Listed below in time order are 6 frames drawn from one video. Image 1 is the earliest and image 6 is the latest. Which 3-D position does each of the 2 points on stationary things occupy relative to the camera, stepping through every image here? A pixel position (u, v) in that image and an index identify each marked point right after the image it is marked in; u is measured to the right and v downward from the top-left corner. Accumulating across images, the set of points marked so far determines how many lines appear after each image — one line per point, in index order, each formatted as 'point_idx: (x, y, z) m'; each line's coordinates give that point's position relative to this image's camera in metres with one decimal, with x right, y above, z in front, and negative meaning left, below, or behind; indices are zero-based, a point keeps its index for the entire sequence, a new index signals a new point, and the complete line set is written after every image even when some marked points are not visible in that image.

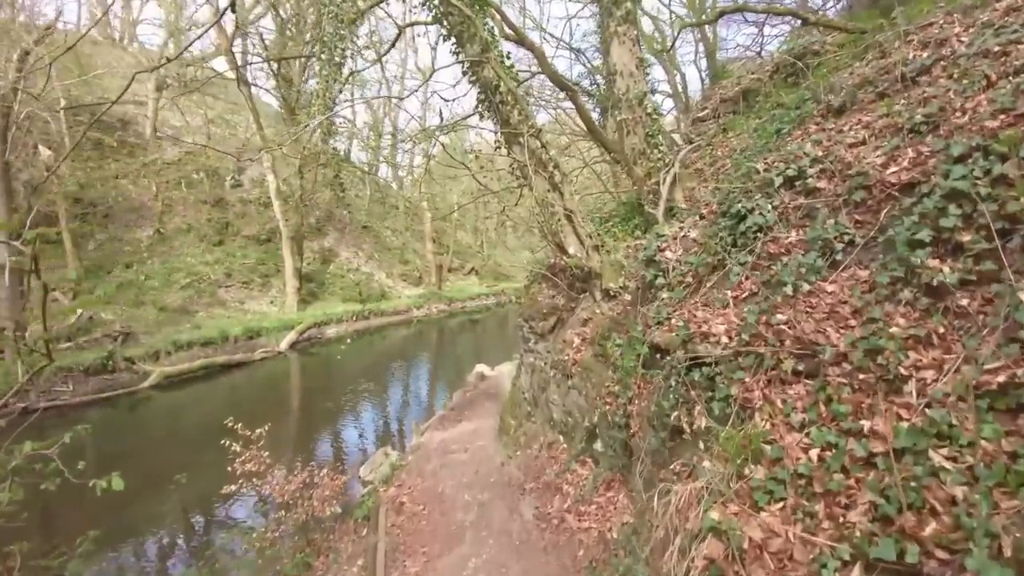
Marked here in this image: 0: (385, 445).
0: (-2.1, -2.7, +12.3) m
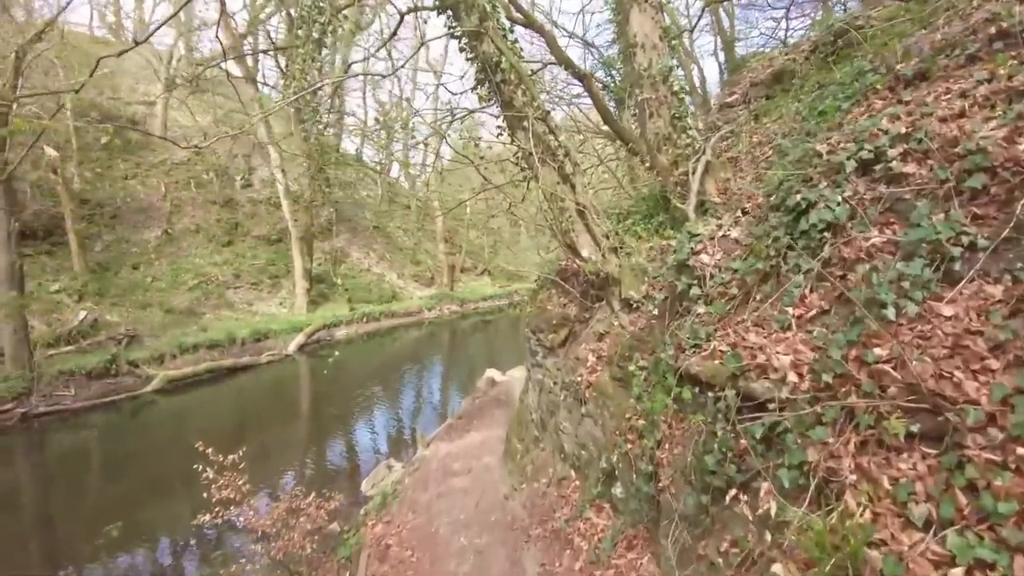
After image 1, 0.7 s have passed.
0: (-1.9, -2.7, +11.9) m
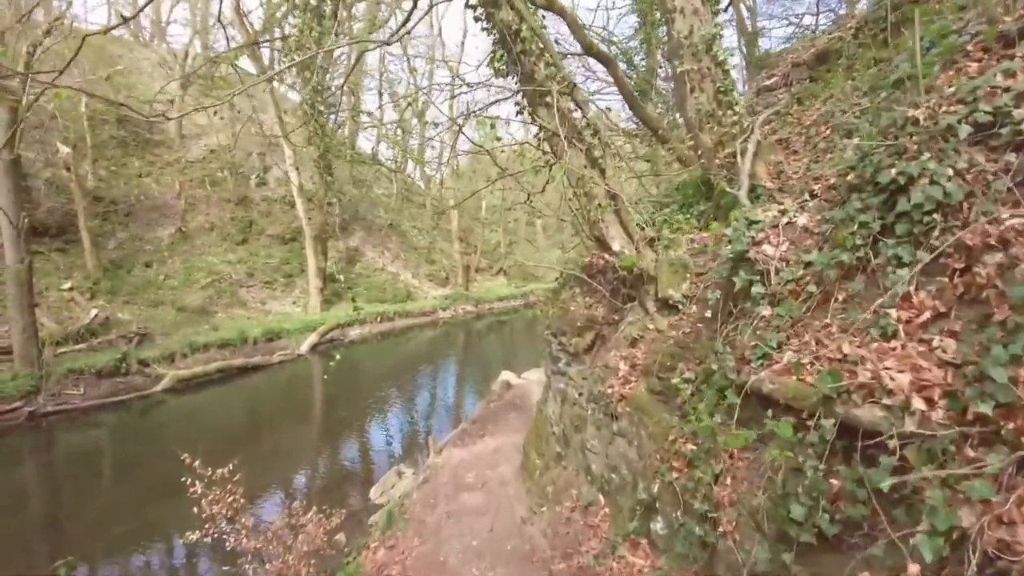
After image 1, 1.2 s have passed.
0: (-1.6, -2.7, +11.6) m
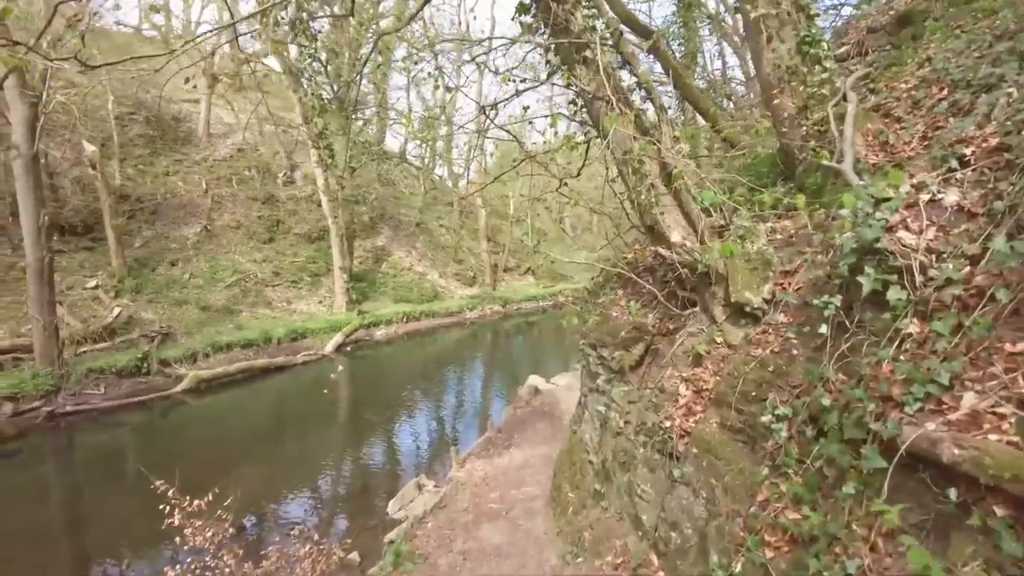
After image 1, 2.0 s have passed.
0: (-1.2, -2.7, +11.2) m
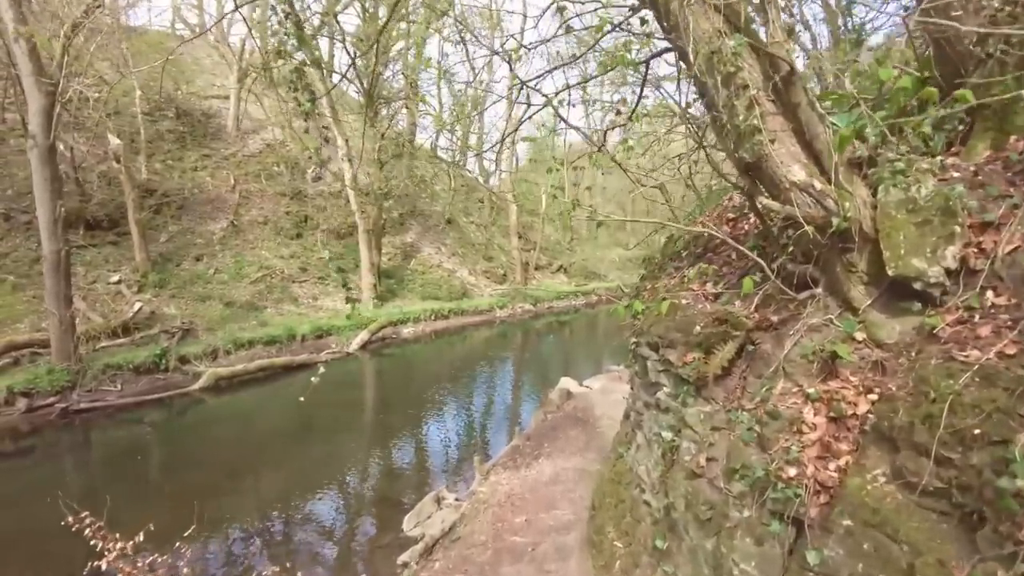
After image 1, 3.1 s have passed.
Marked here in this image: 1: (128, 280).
0: (-0.7, -2.6, +10.6) m
1: (-7.9, +0.2, +14.3) m
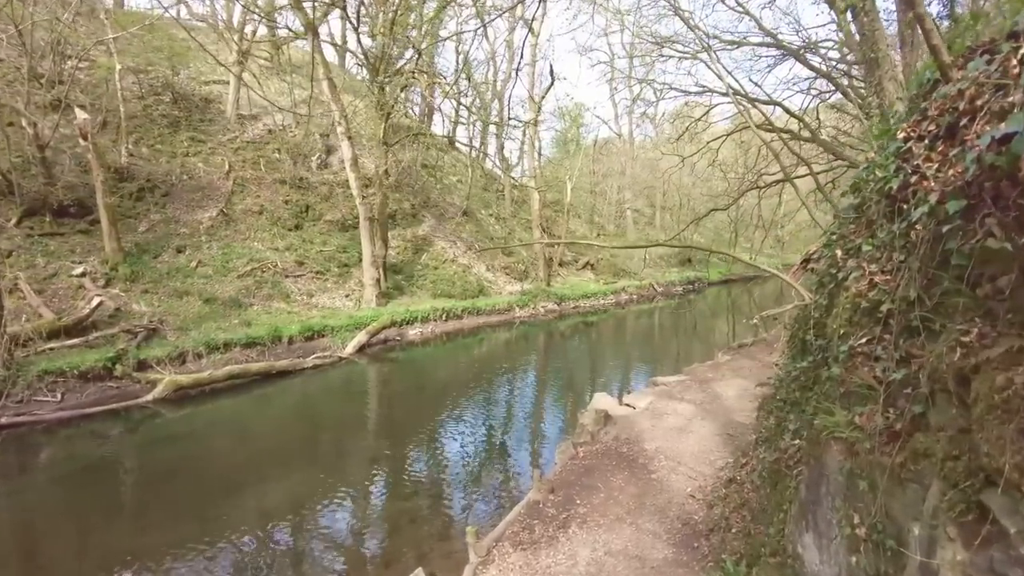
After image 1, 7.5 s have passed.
0: (-0.5, -2.5, +8.6) m
1: (-7.5, +0.3, +12.5) m
